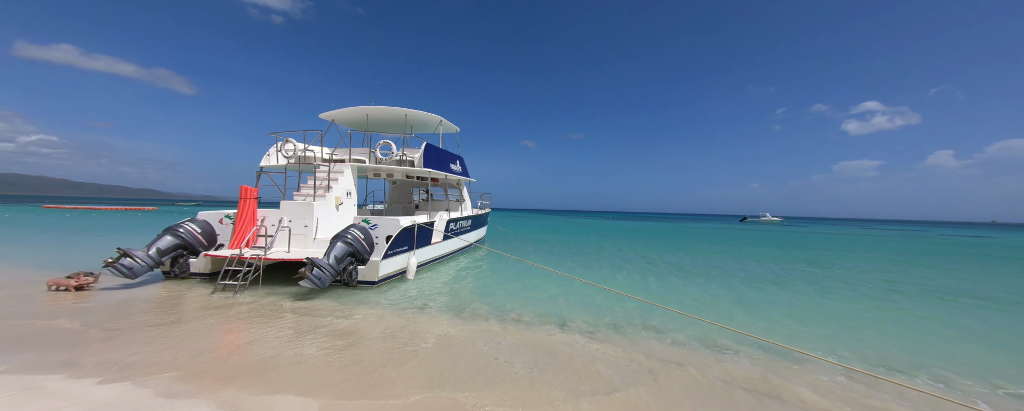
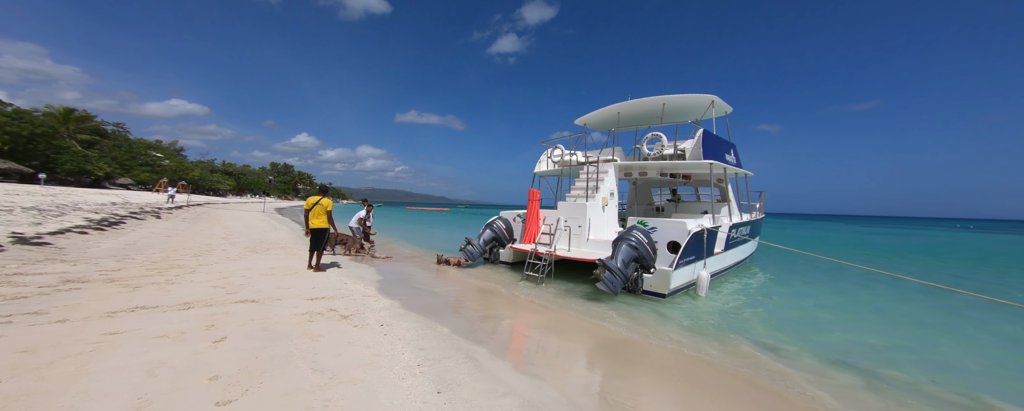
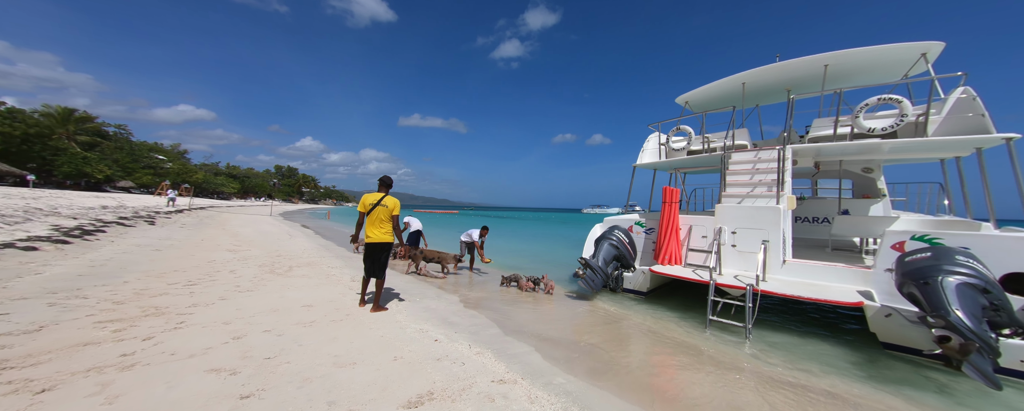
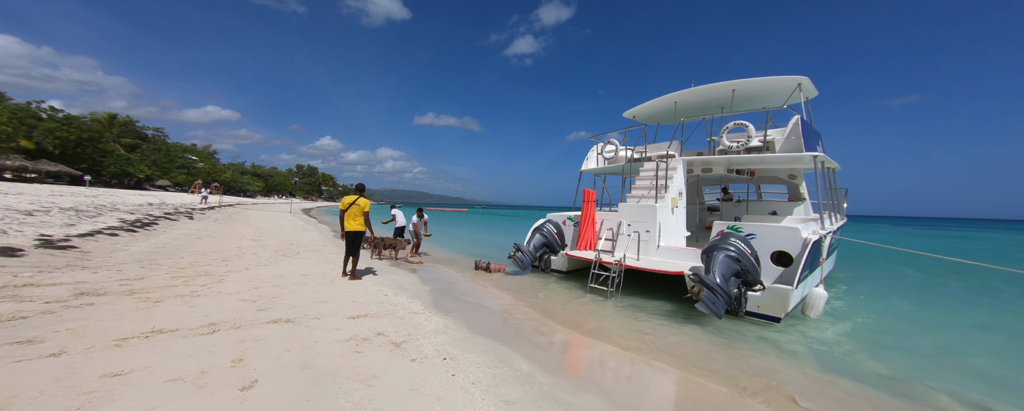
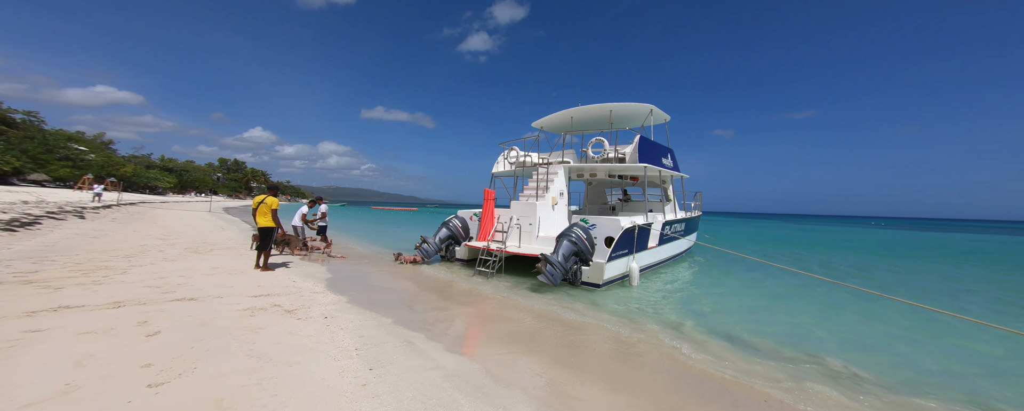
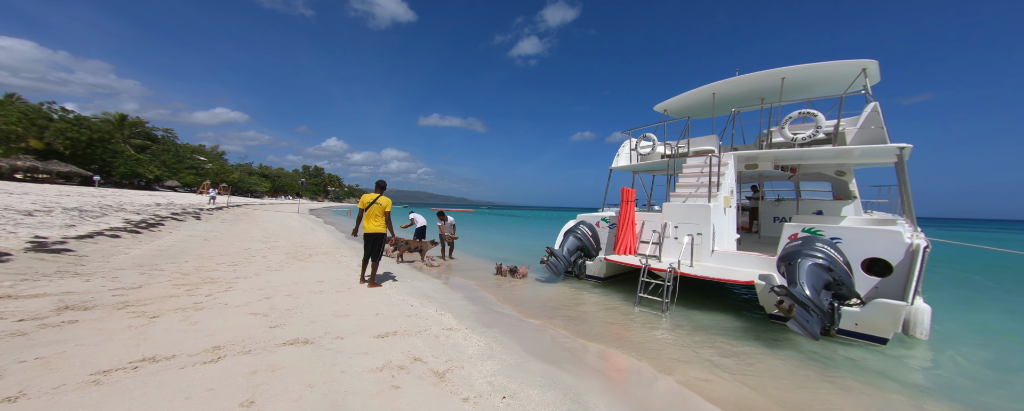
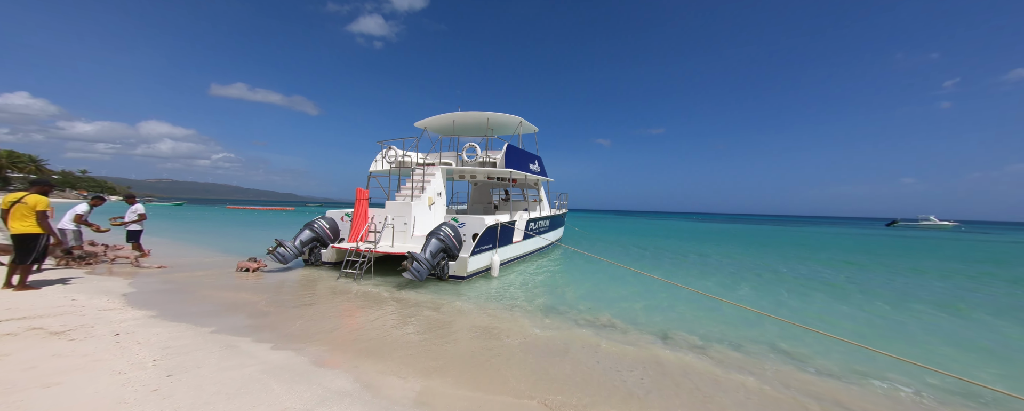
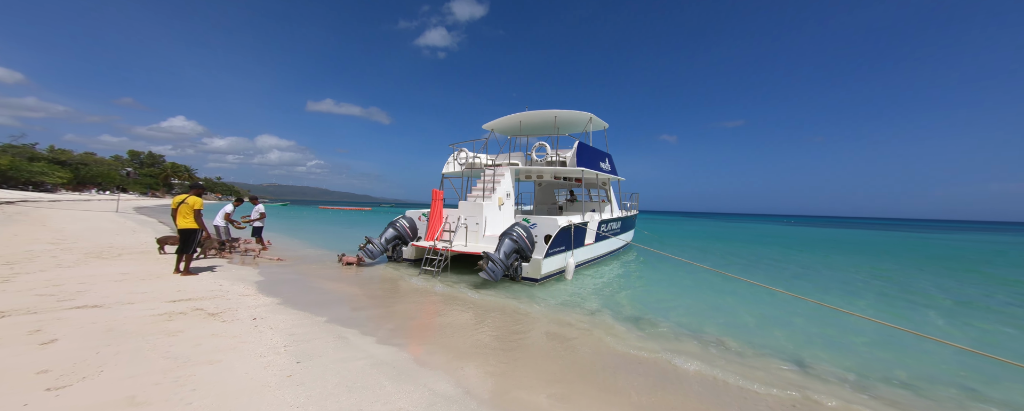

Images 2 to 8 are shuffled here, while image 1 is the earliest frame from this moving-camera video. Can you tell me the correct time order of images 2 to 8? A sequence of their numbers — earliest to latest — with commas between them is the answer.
7, 8, 5, 2, 4, 6, 3
